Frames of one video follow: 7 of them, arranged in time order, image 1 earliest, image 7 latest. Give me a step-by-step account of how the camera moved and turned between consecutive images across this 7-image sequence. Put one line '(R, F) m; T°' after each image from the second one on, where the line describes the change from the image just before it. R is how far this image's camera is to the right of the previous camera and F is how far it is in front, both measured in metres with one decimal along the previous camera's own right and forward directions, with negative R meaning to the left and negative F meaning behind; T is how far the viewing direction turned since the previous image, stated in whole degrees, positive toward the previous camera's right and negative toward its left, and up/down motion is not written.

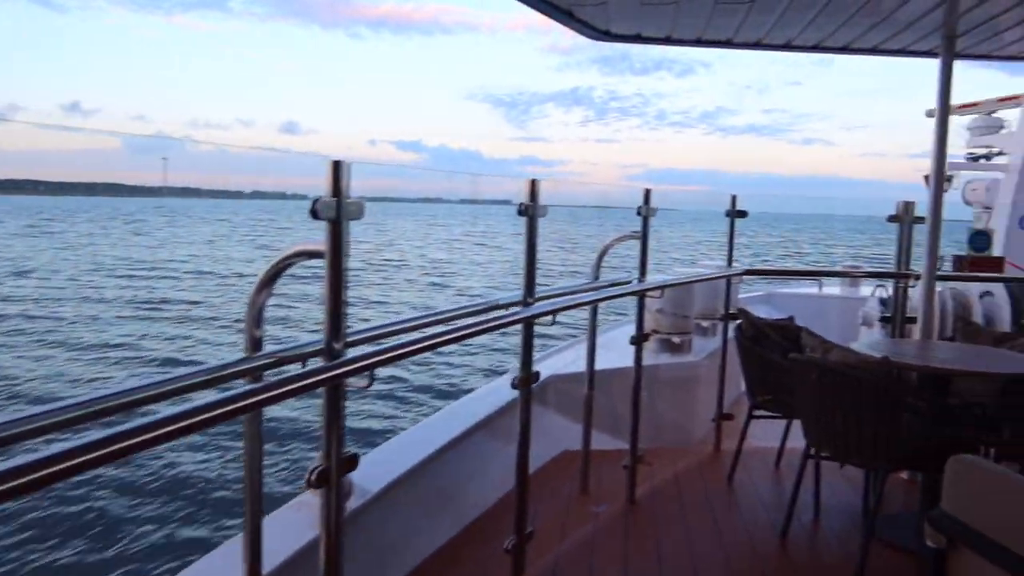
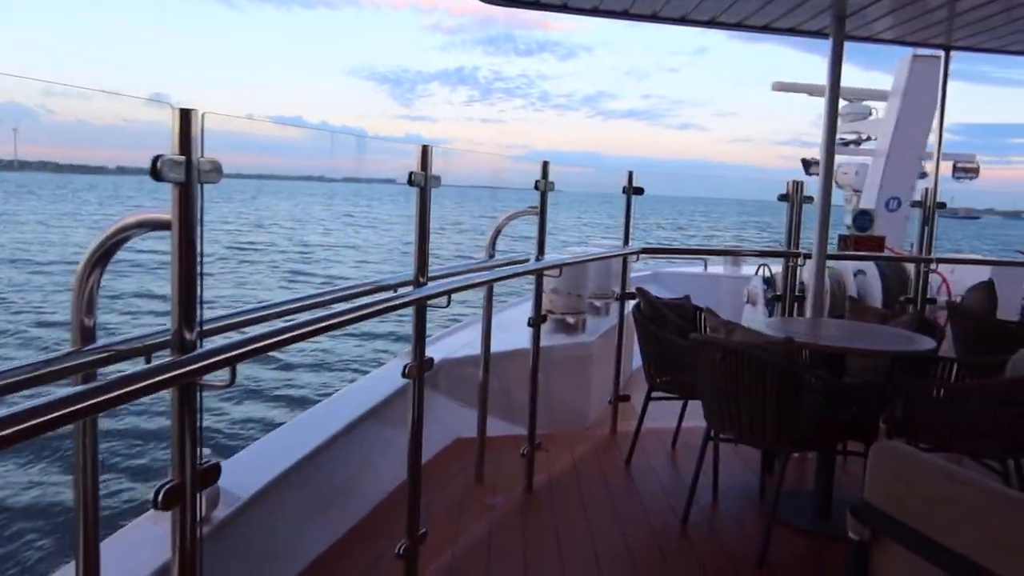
(0.0, +0.2) m; +8°
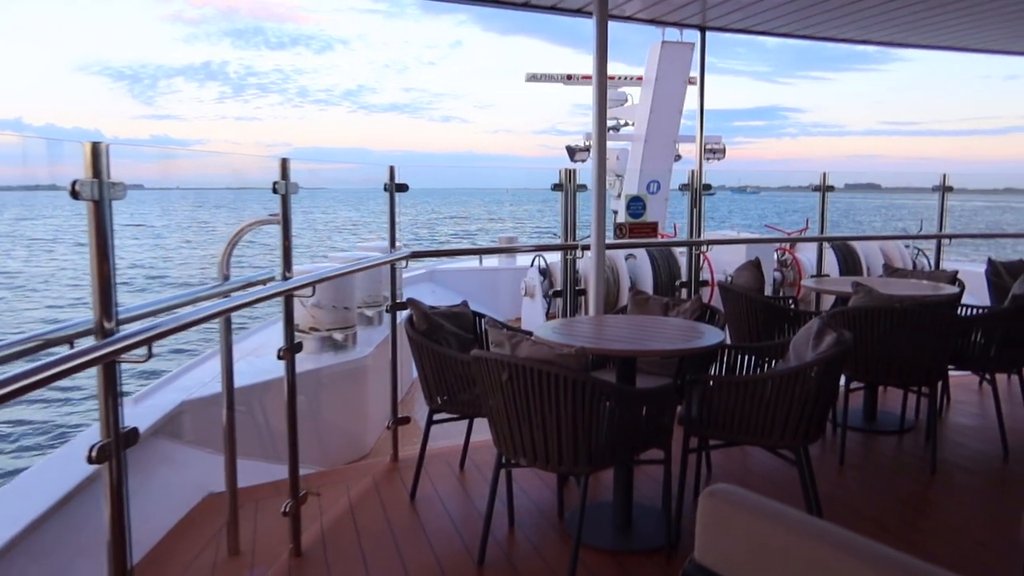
(+0.1, +0.4) m; +16°
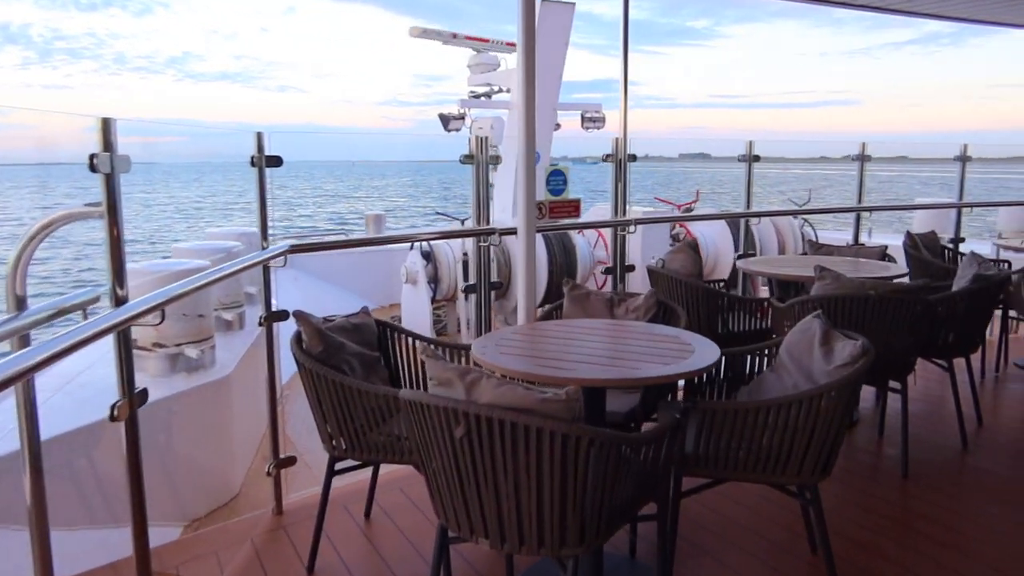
(-0.2, +0.7) m; +11°
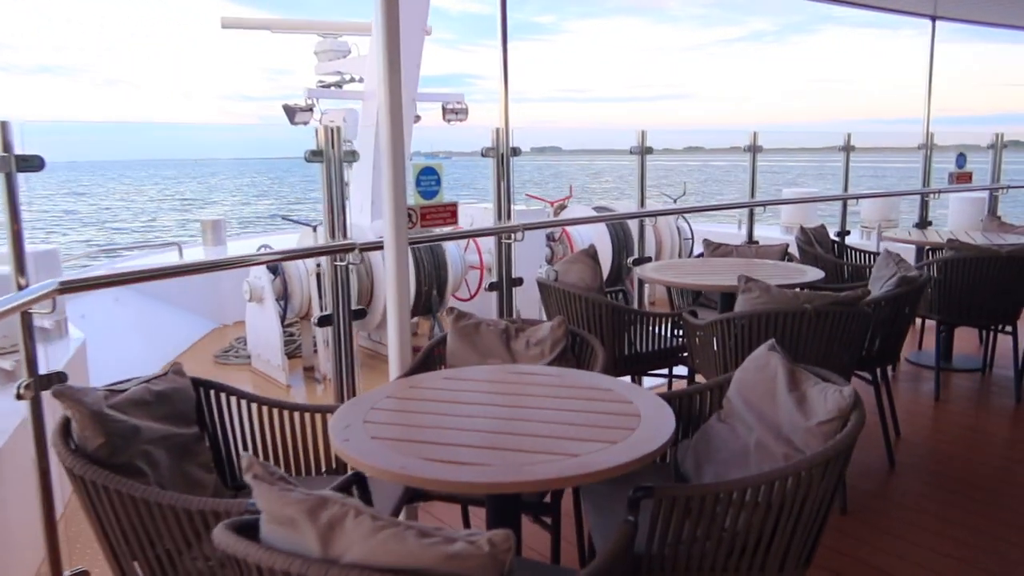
(0.0, +0.6) m; +10°
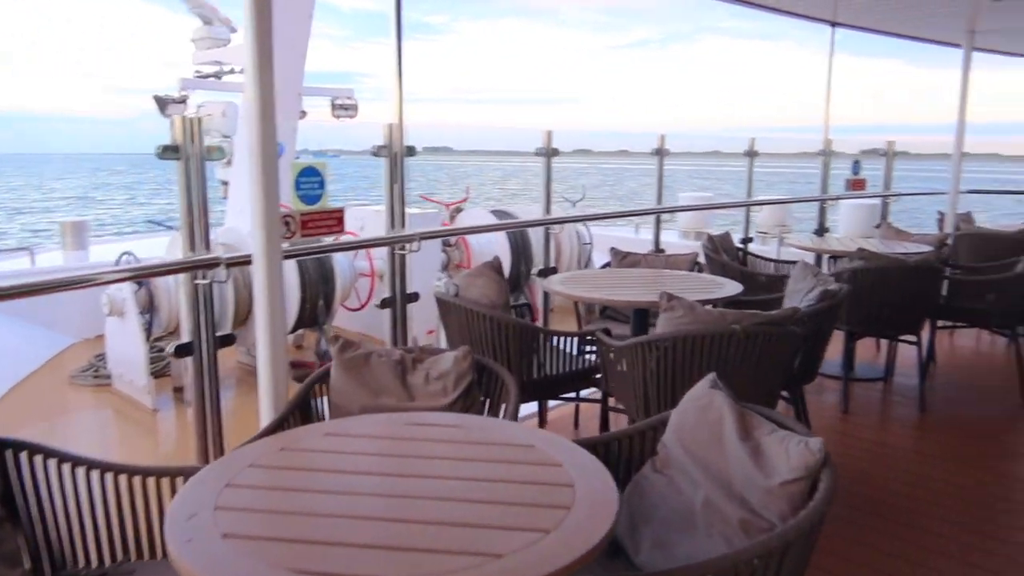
(0.0, +0.3) m; +7°
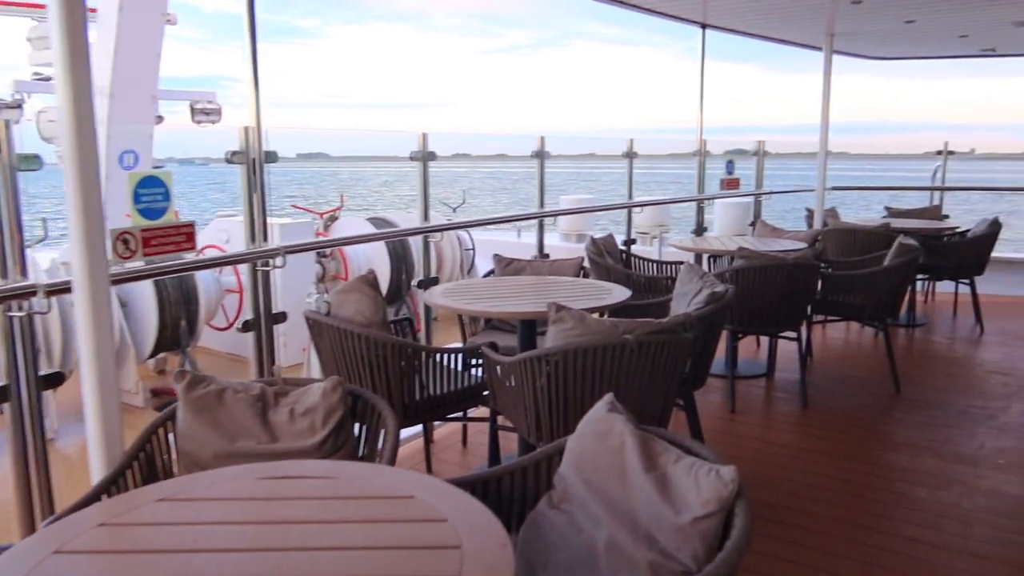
(0.0, +0.2) m; +8°
